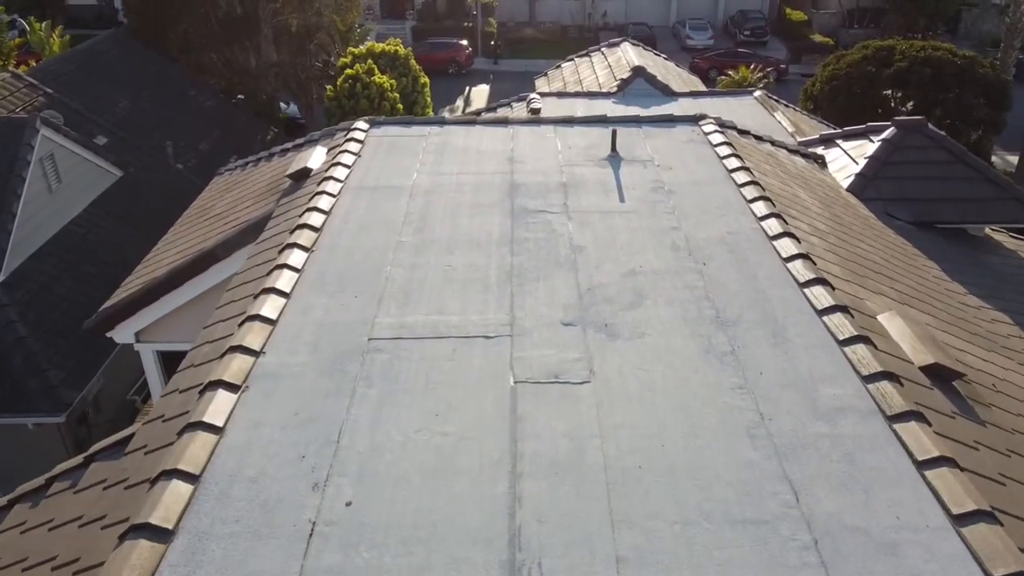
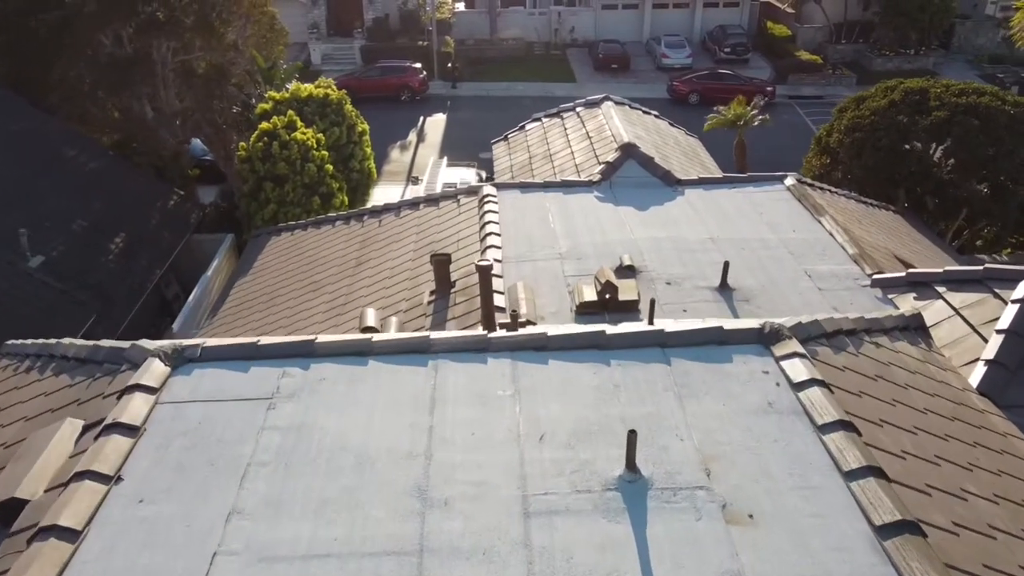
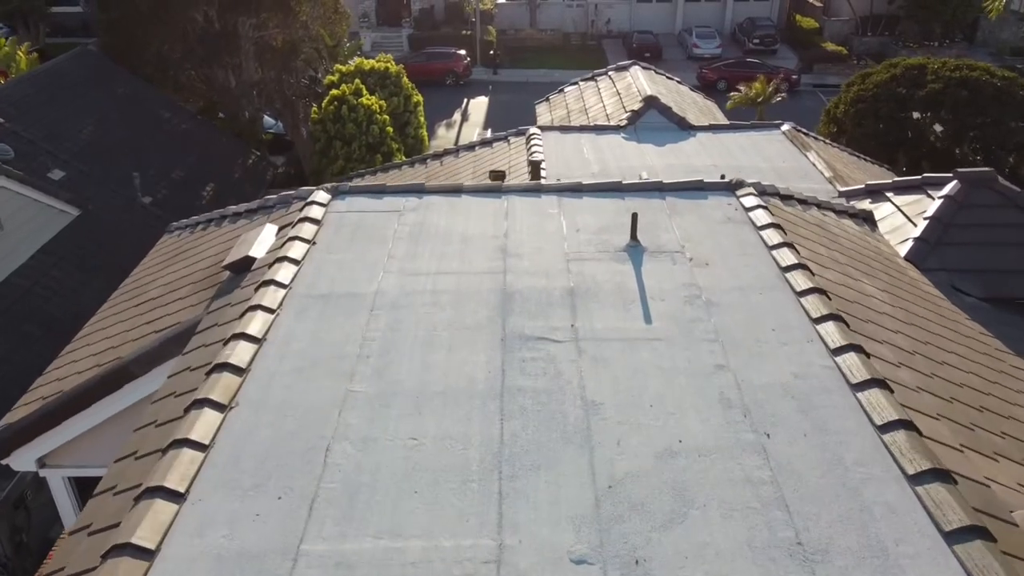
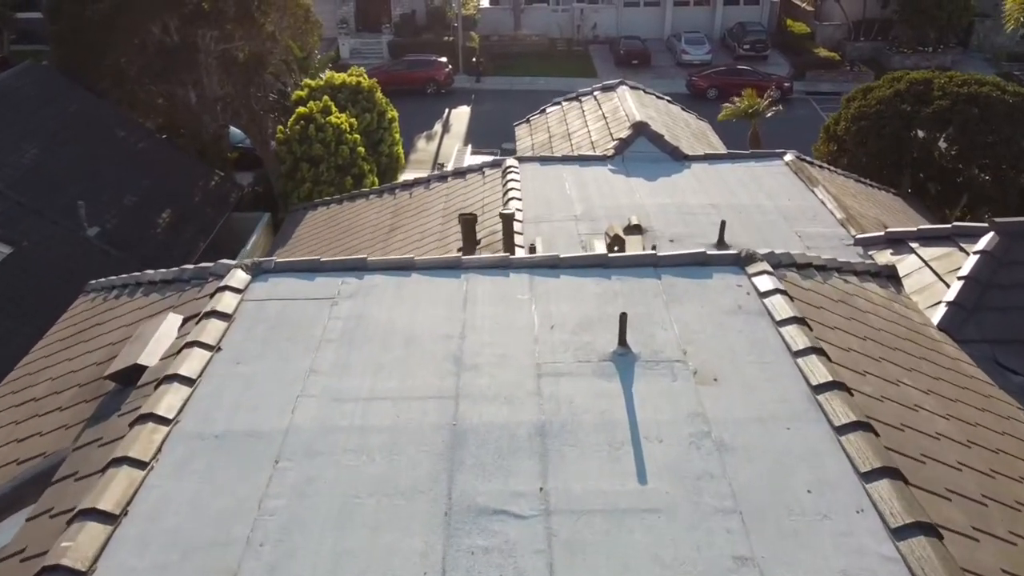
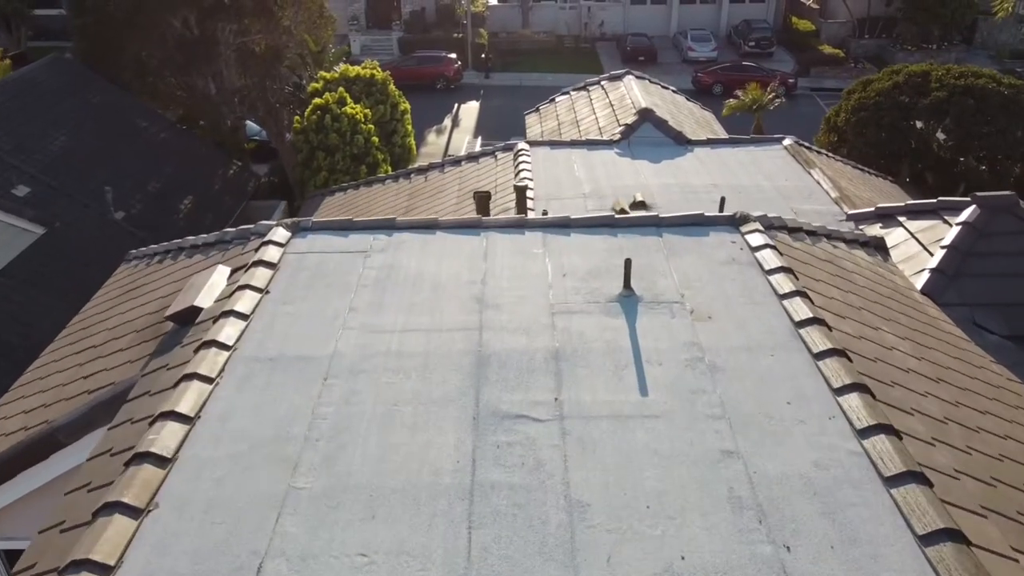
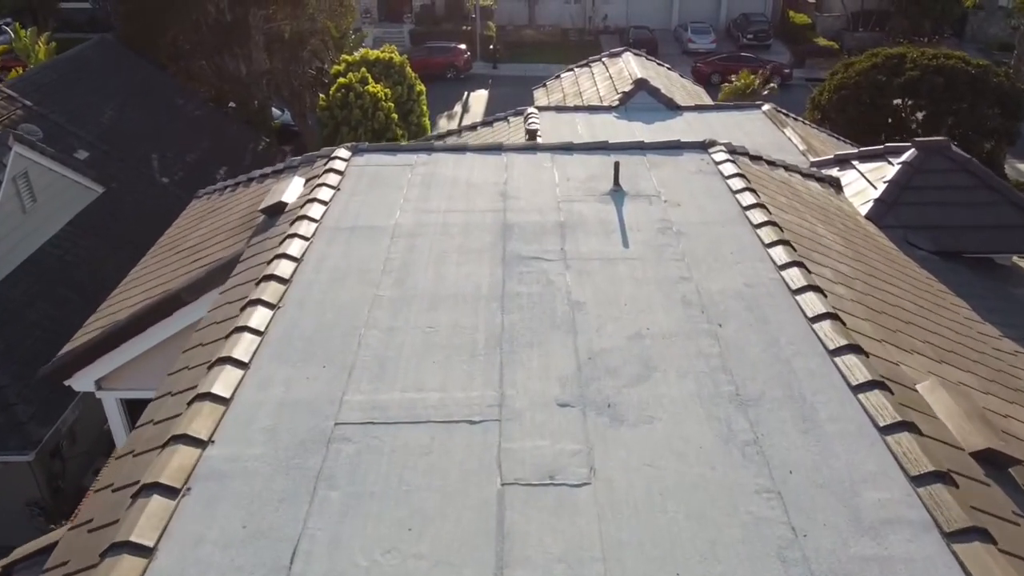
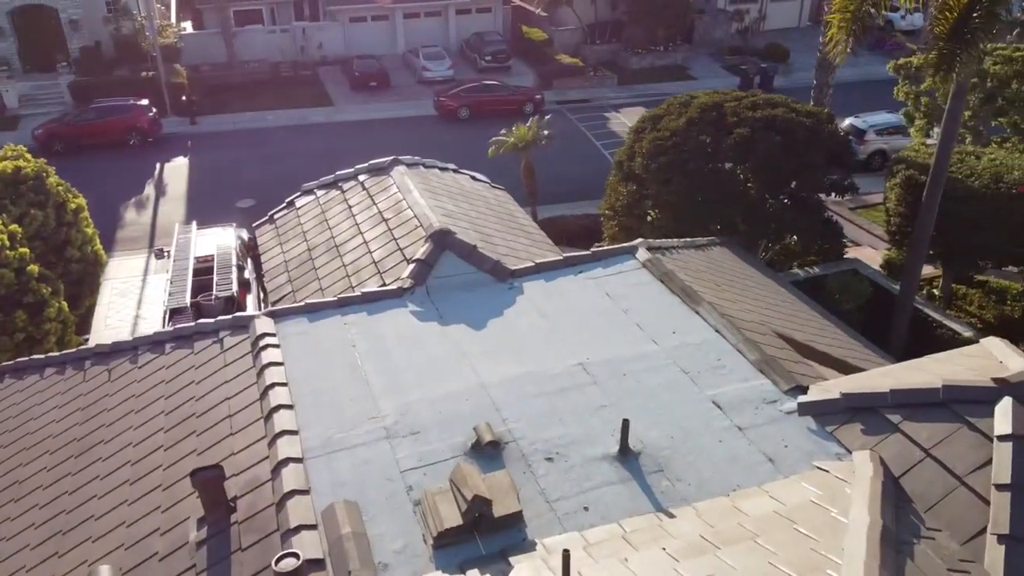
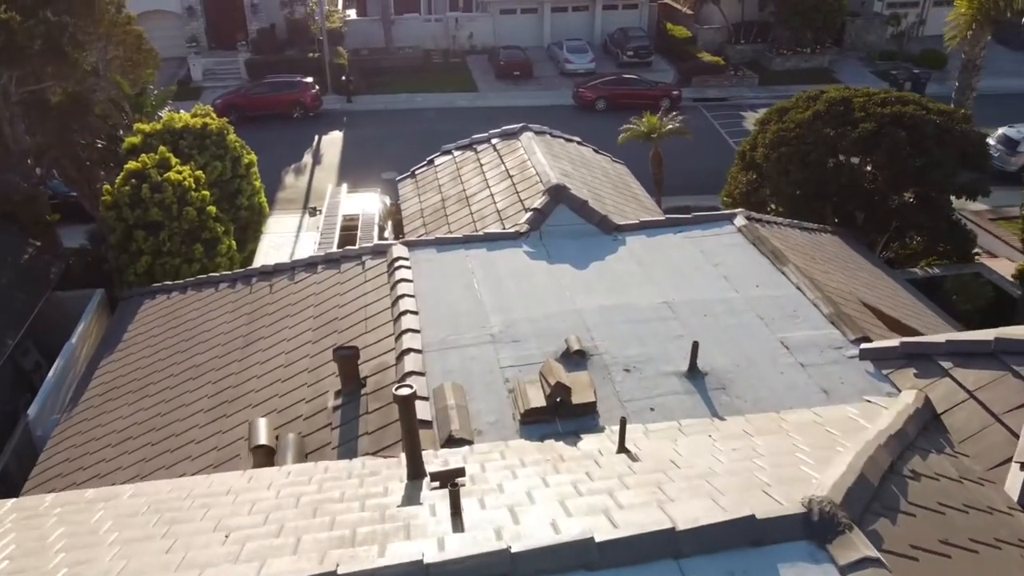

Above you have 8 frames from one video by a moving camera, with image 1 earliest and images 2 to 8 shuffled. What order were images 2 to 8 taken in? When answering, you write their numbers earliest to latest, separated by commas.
6, 3, 5, 4, 2, 8, 7
